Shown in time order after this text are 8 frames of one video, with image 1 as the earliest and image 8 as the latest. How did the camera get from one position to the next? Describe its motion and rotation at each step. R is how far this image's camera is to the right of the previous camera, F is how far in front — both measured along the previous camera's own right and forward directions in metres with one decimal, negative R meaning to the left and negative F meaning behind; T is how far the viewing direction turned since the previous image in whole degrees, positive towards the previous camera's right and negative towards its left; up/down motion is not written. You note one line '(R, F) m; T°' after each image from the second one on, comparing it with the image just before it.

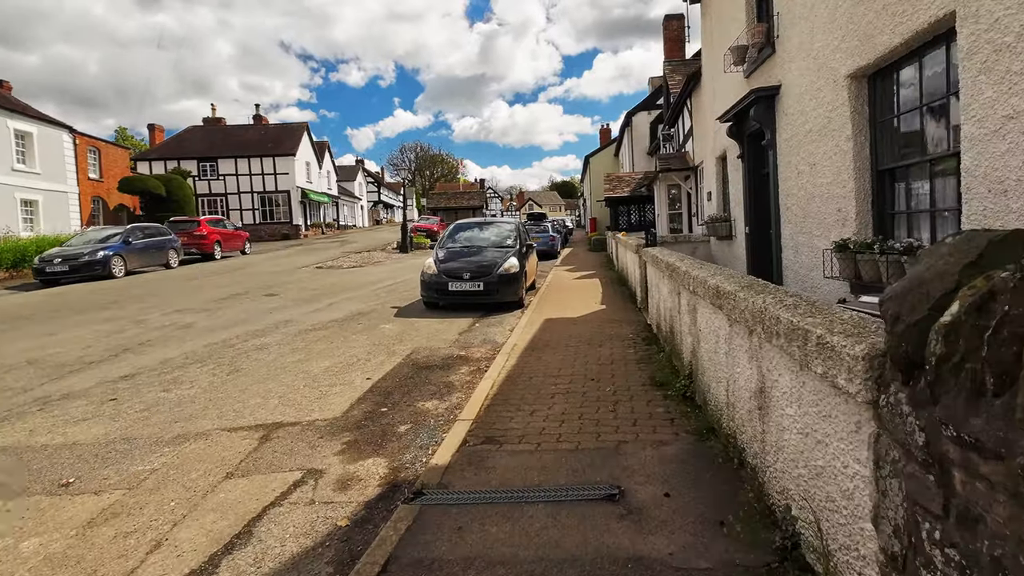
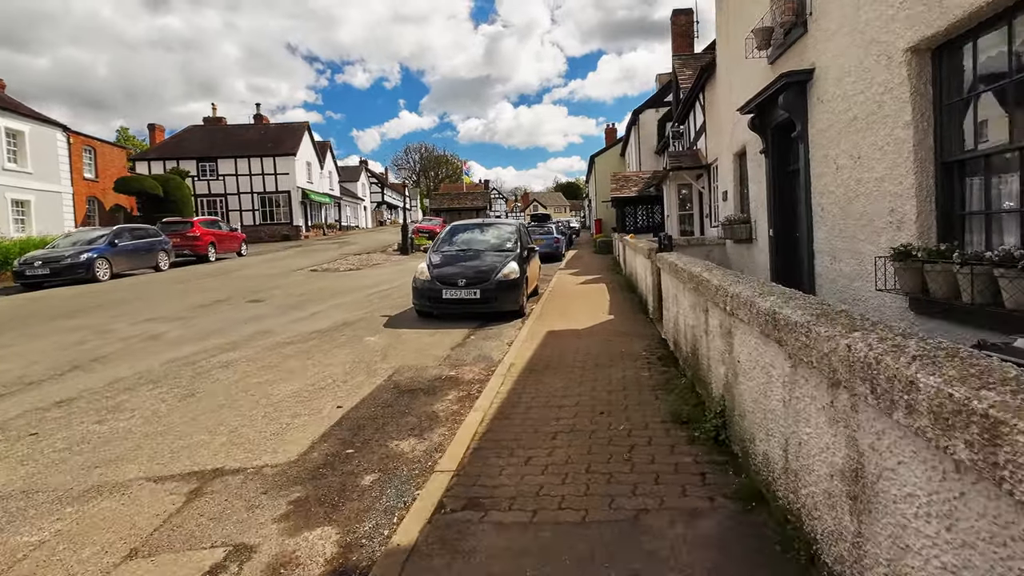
(+0.1, +0.9) m; 0°
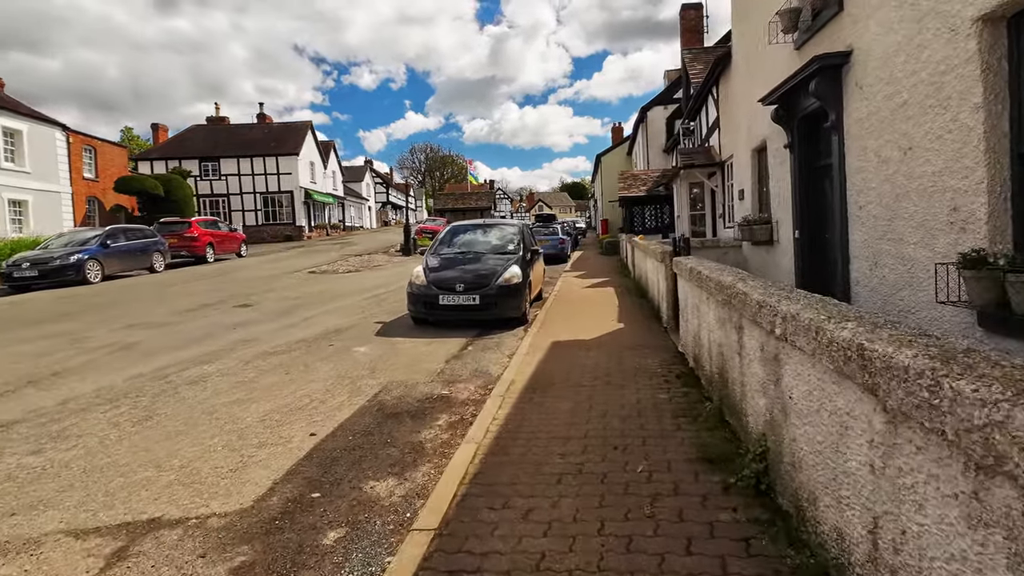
(+0.1, +0.7) m; -1°
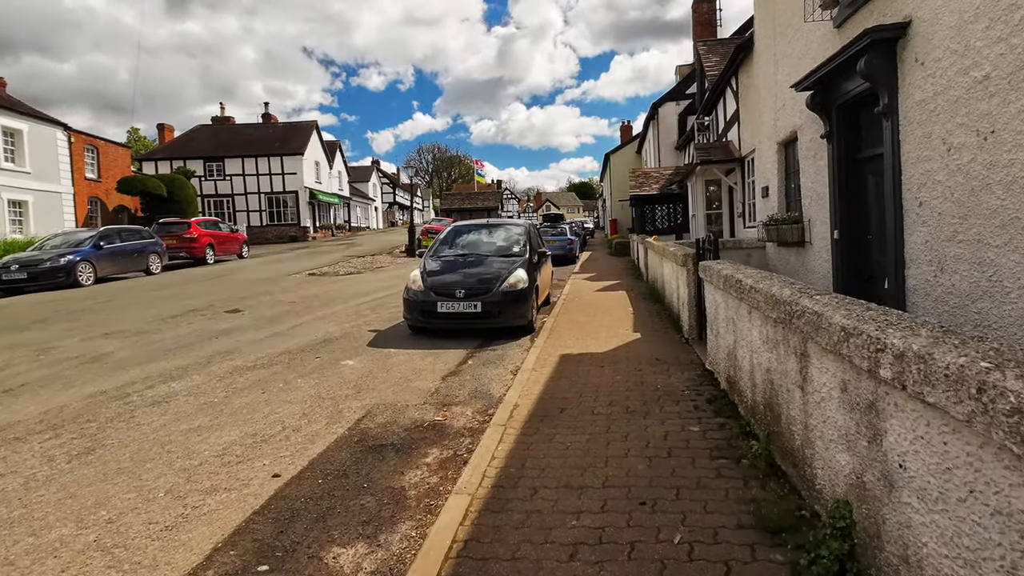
(0.0, +0.8) m; -1°
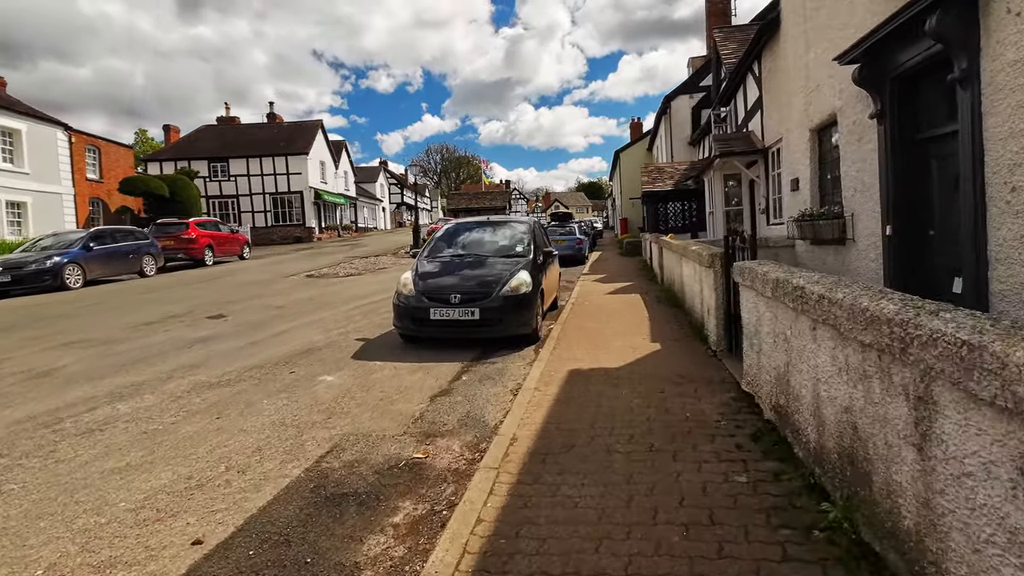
(+0.1, +0.9) m; -1°
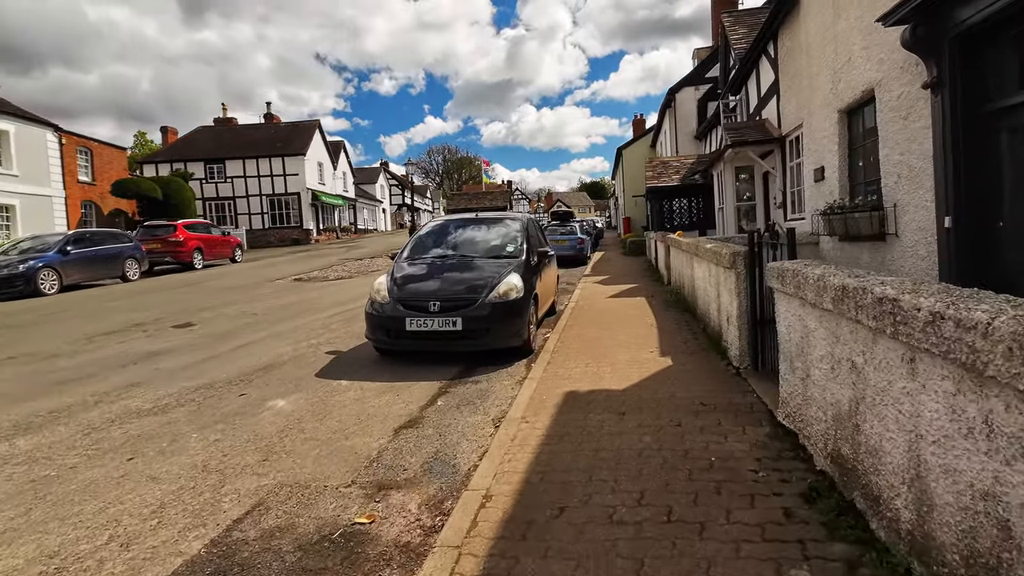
(+0.2, +0.9) m; 0°
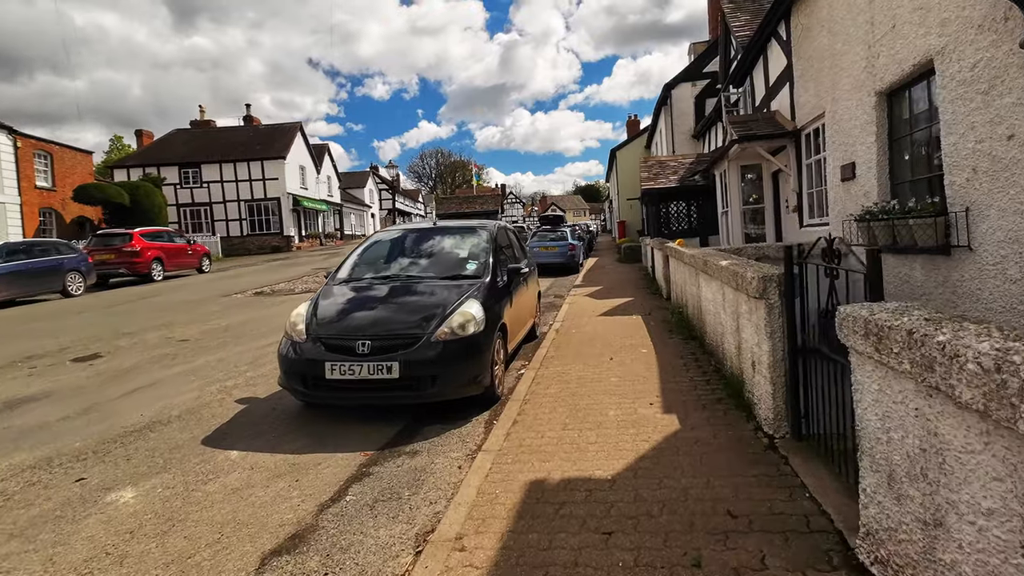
(+0.4, +1.5) m; +1°
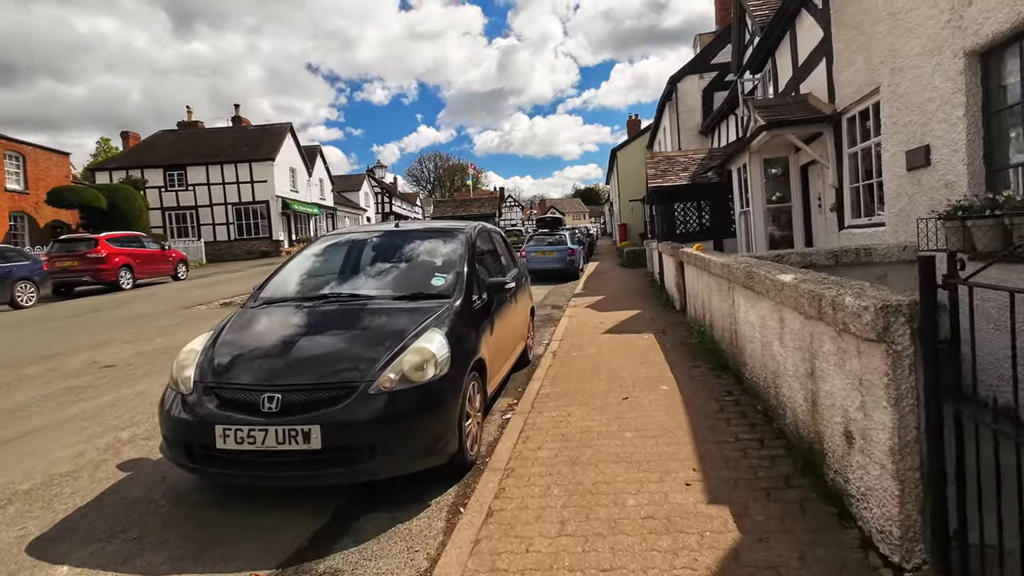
(+0.2, +1.4) m; 0°
